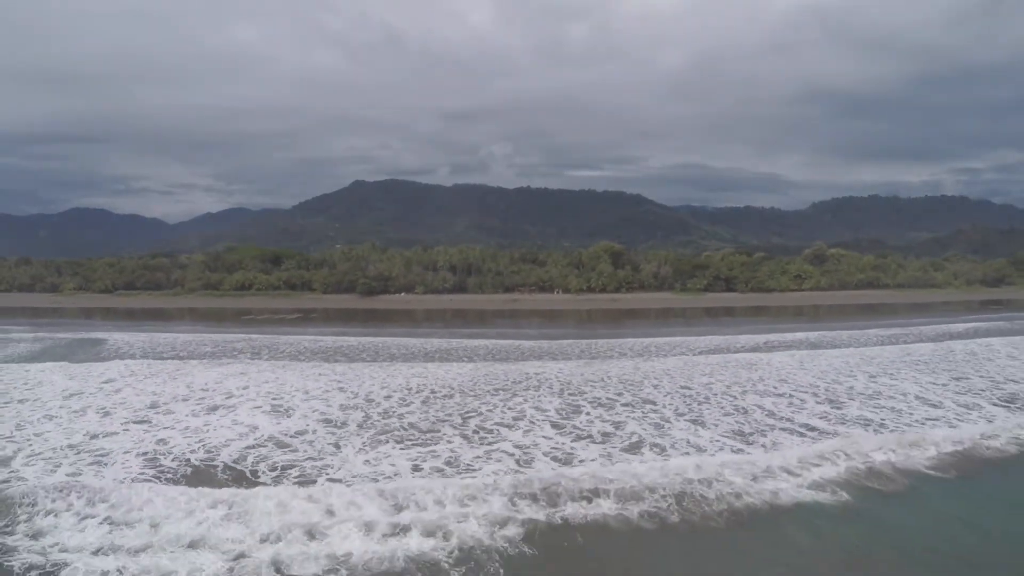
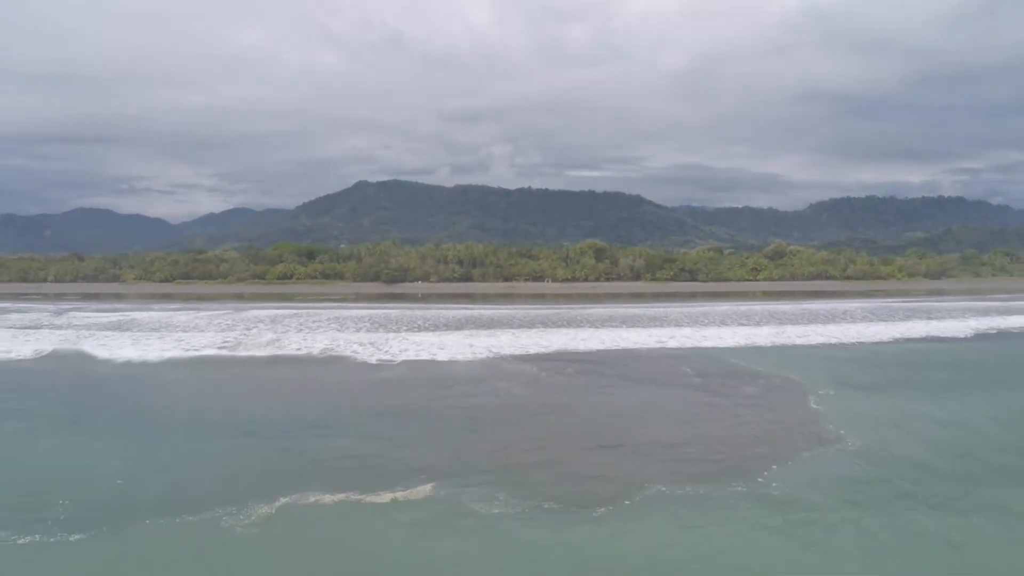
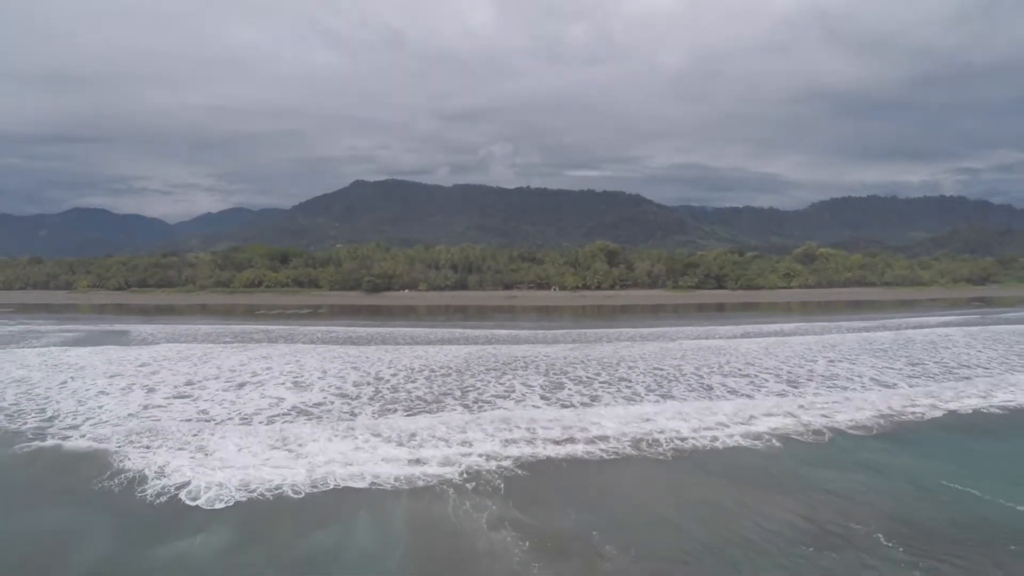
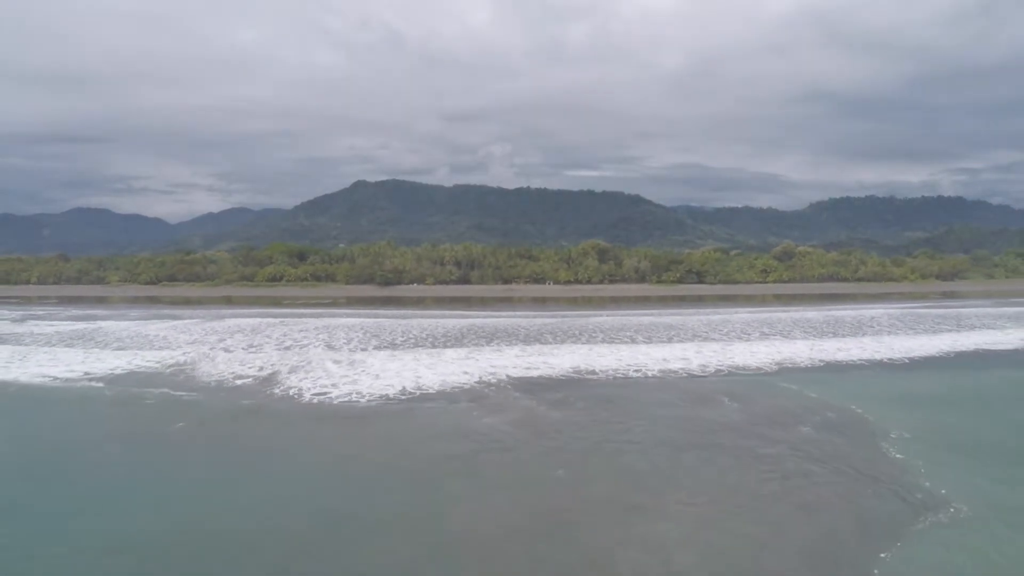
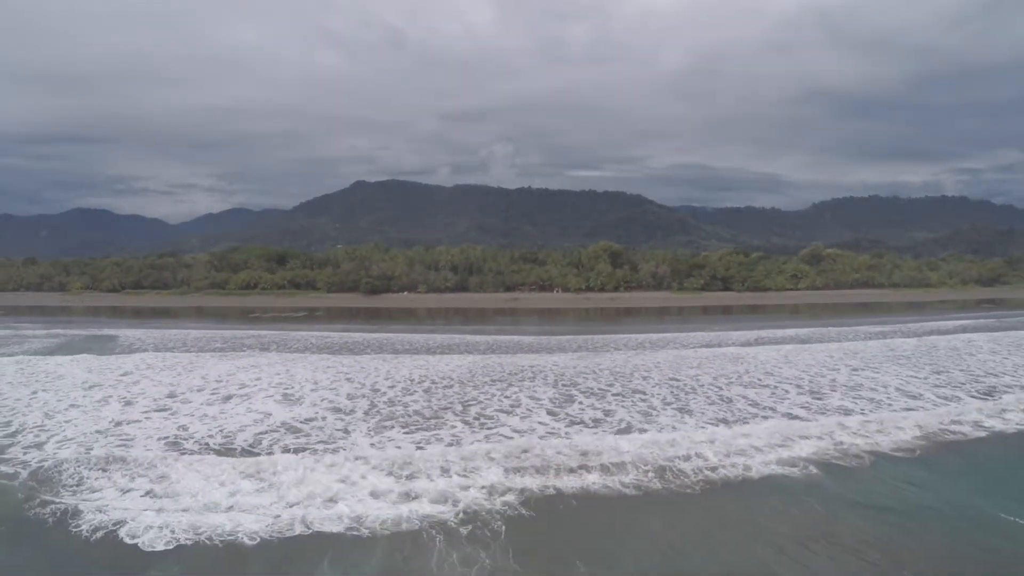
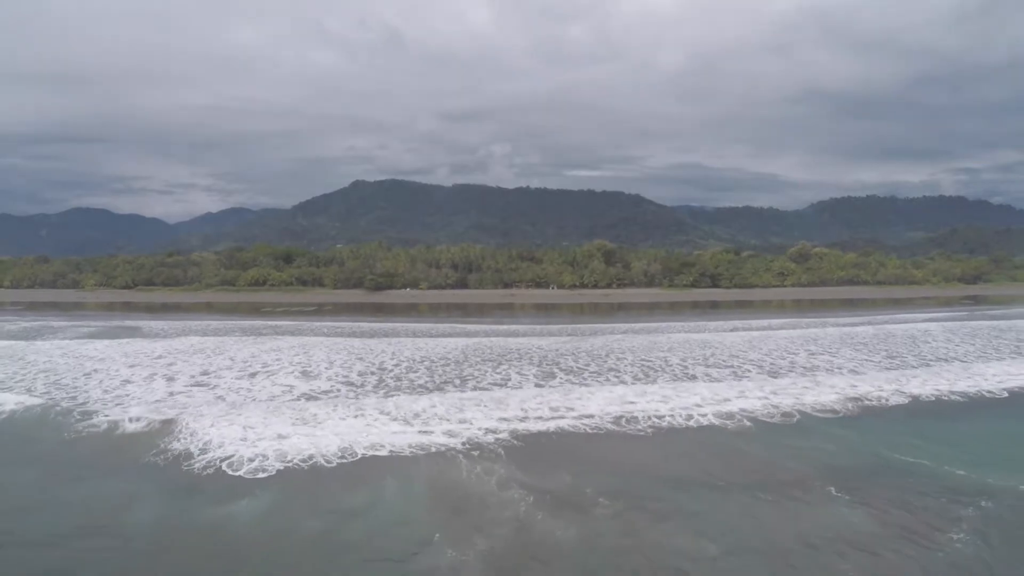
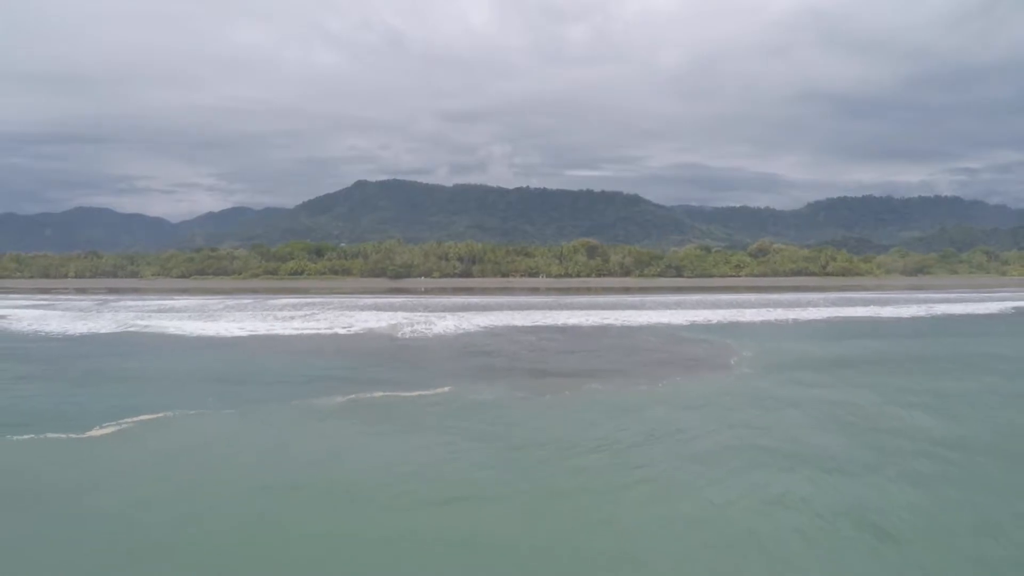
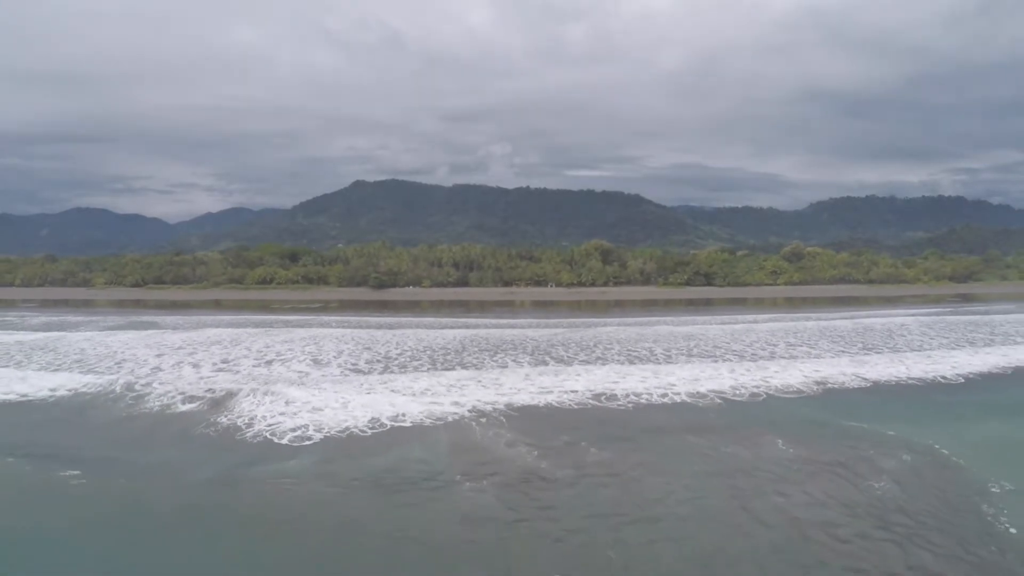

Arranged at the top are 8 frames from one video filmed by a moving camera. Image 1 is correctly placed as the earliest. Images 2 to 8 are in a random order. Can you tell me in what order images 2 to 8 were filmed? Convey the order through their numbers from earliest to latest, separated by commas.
5, 3, 6, 8, 4, 2, 7
